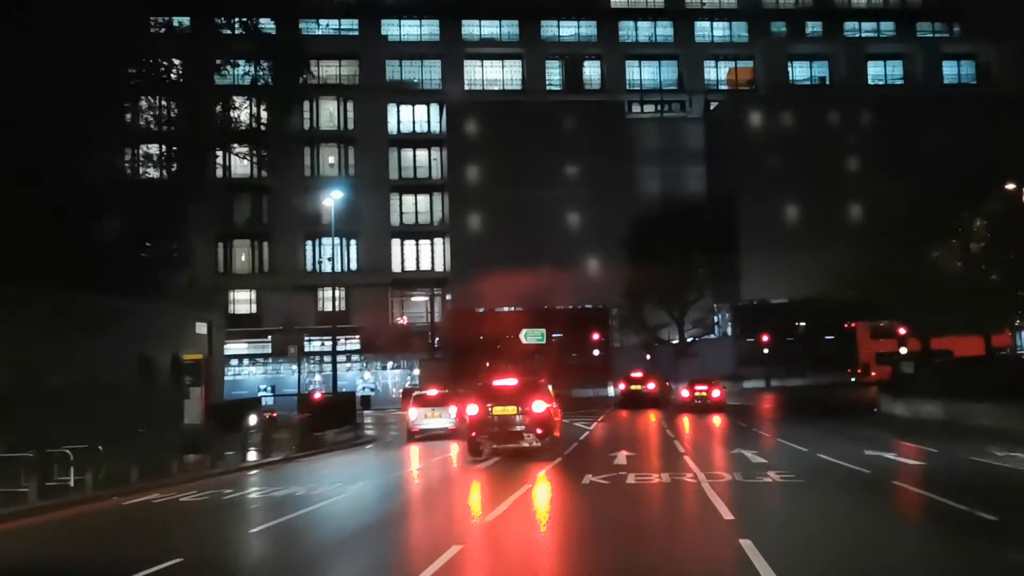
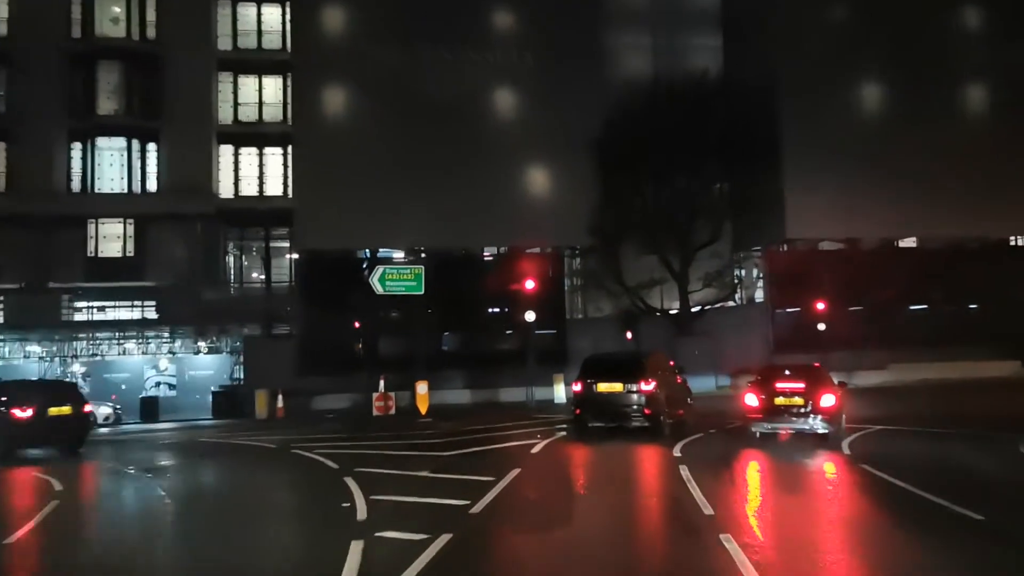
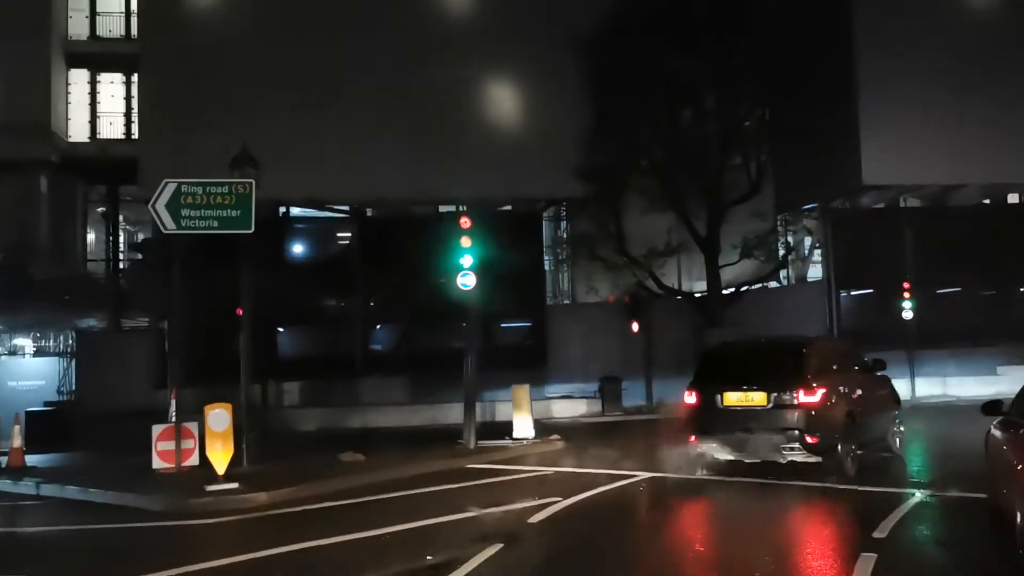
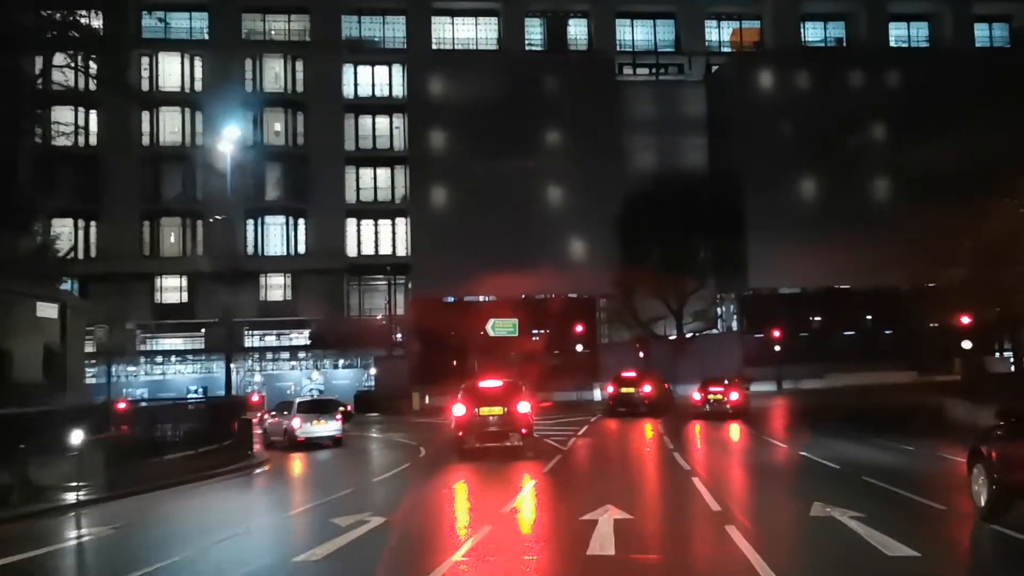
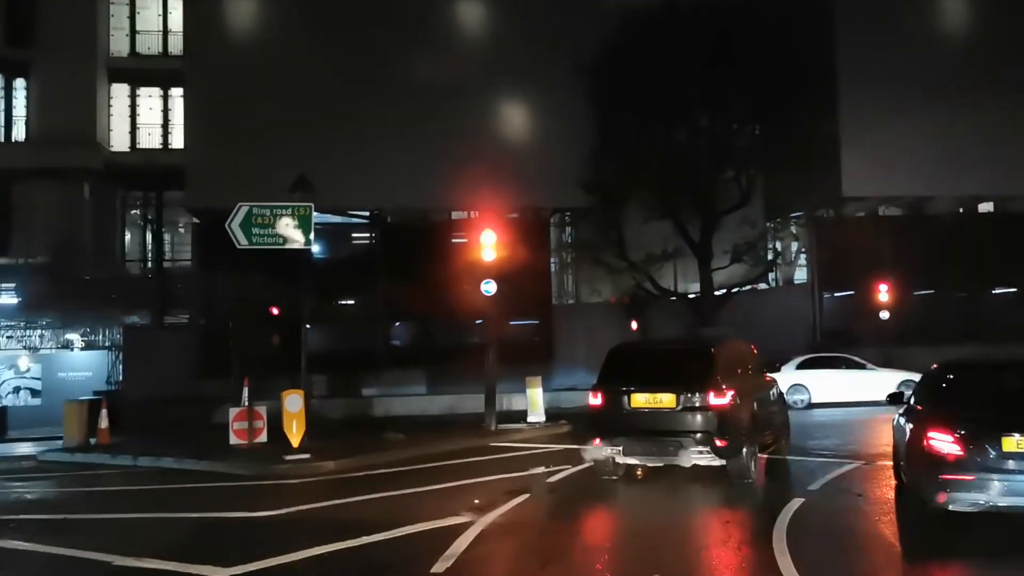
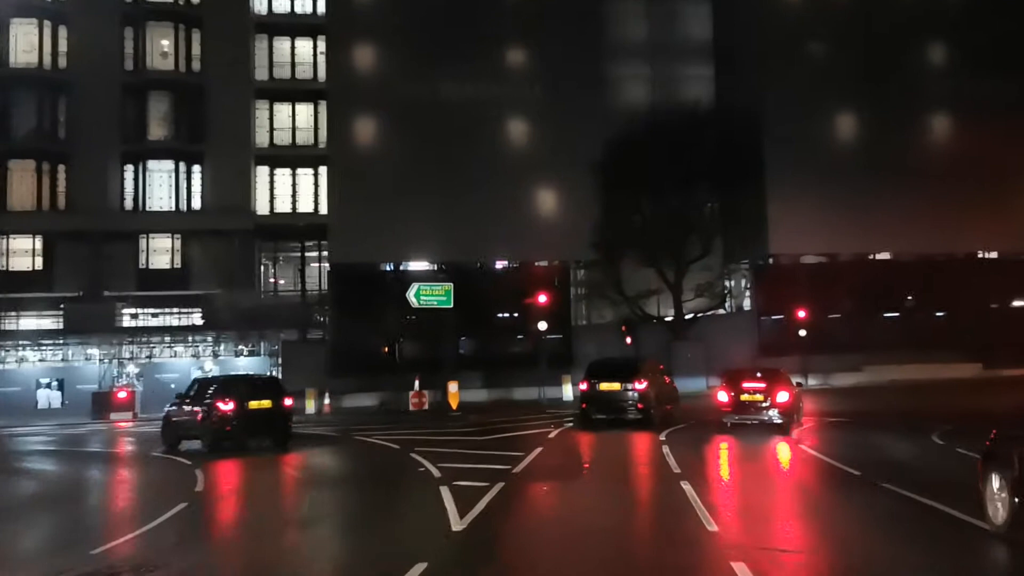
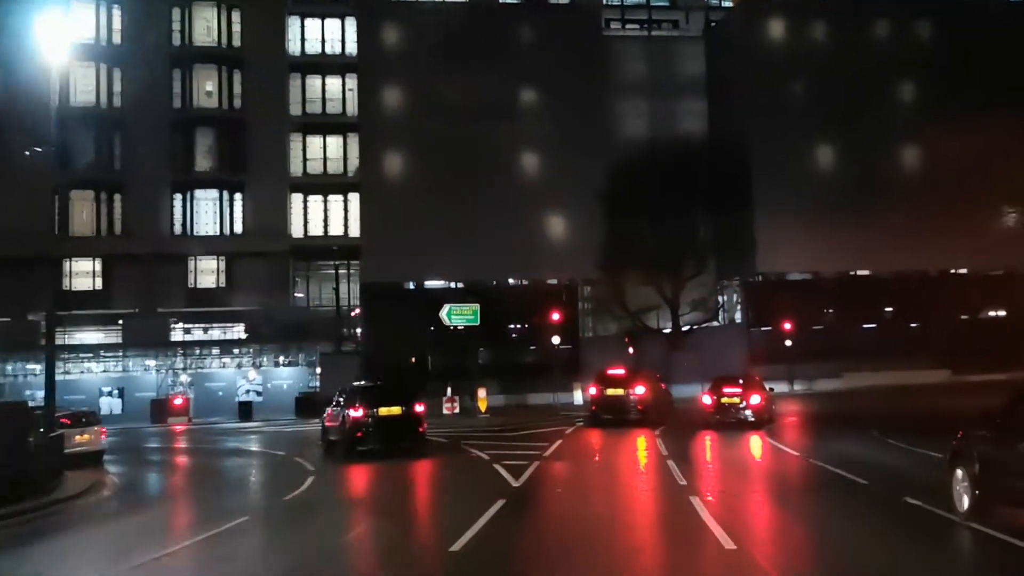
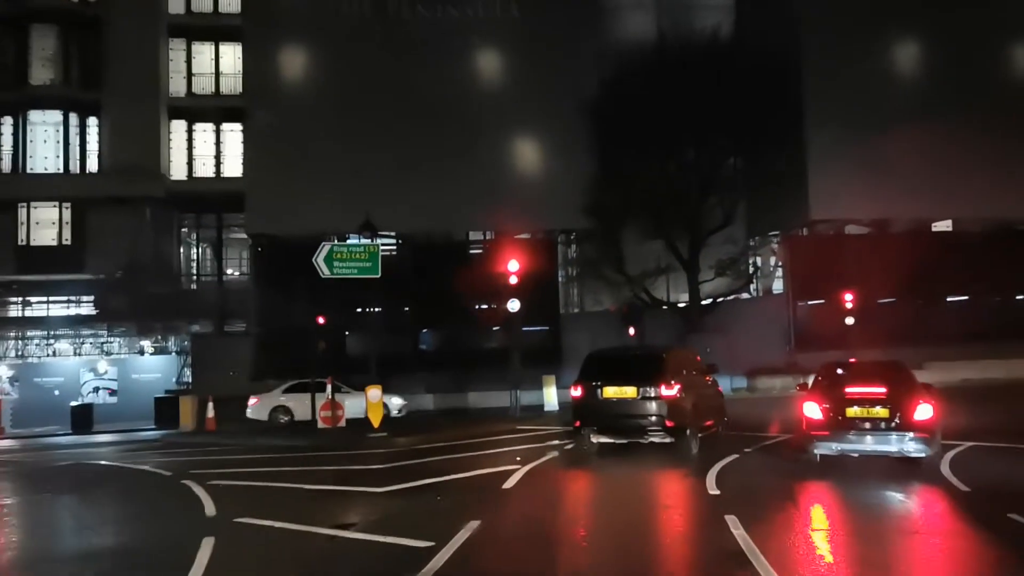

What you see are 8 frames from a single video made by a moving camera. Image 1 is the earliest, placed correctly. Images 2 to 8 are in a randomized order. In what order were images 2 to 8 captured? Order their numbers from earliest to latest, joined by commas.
4, 7, 6, 2, 8, 5, 3
